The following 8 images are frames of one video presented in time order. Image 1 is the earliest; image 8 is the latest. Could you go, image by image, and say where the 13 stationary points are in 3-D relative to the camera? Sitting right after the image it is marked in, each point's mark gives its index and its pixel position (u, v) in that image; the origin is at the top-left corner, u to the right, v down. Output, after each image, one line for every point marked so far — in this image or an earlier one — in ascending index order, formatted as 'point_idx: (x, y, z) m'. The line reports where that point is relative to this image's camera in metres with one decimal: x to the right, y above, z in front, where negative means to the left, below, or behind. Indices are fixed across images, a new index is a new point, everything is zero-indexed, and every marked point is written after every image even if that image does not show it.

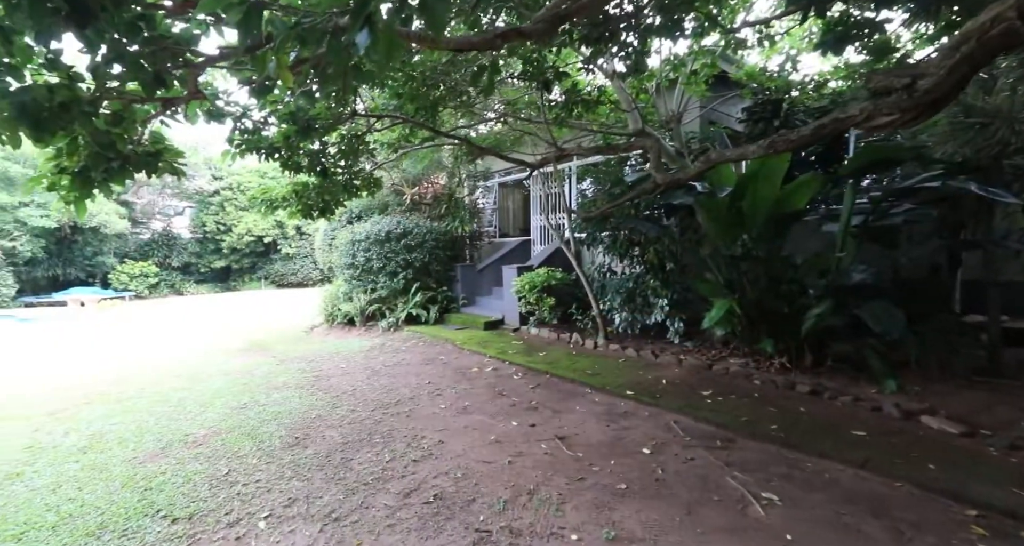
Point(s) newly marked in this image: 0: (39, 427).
0: (-3.8, -1.2, +3.7) m
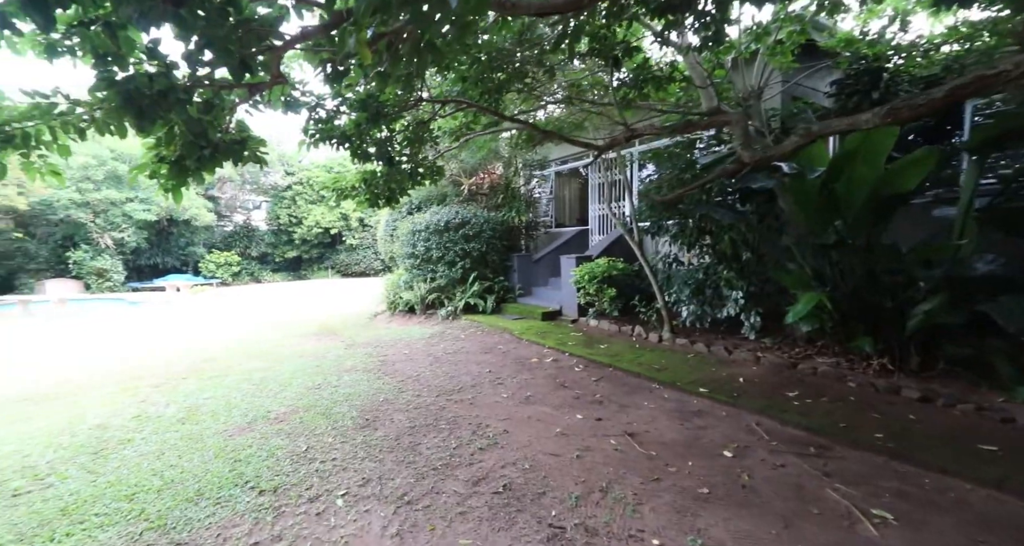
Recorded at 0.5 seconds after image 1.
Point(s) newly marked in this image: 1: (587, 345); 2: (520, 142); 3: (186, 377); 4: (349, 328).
0: (-3.3, -1.1, +4.1) m
1: (+0.8, -0.7, +4.6) m
2: (+0.1, +1.5, +5.2) m
3: (-3.4, -1.0, +4.7) m
4: (-2.5, -0.8, +6.8) m
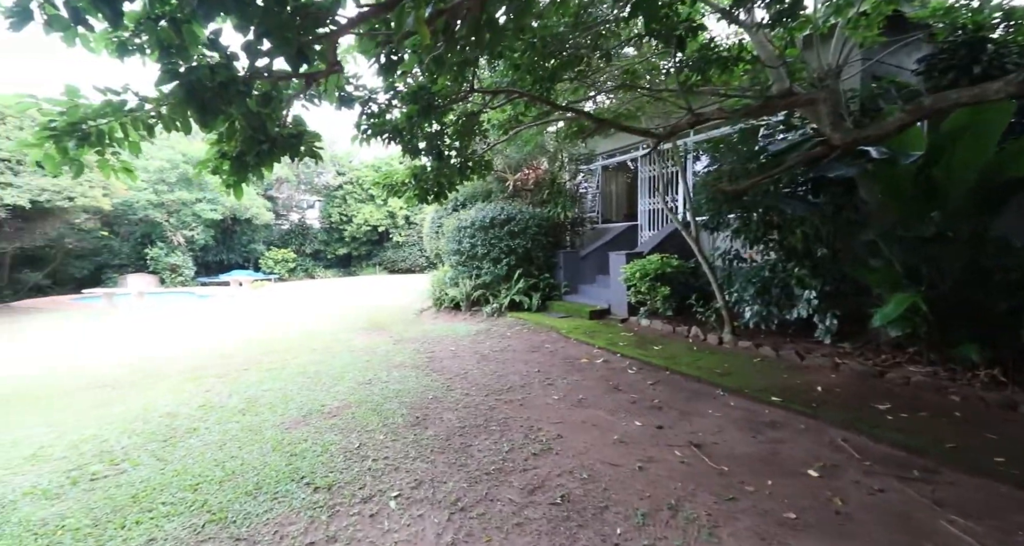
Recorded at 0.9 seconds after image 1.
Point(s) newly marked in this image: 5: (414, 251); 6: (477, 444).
0: (-2.8, -1.1, +4.3) m
1: (+1.2, -0.7, +4.4) m
2: (+0.6, +1.5, +5.0) m
3: (-2.9, -1.0, +4.9) m
4: (-1.8, -0.8, +6.9) m
5: (-4.4, +0.9, +19.1) m
6: (-0.2, -0.9, +2.5) m
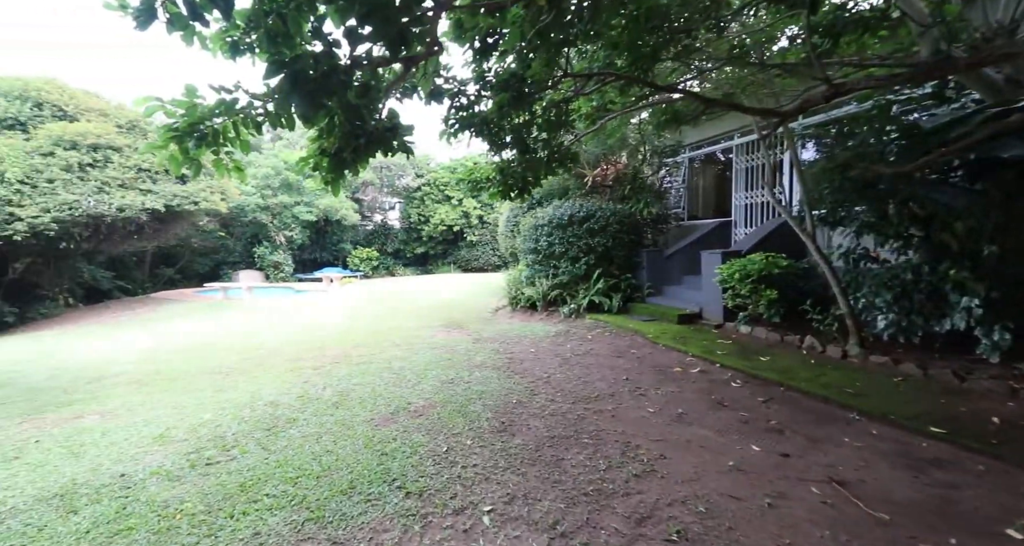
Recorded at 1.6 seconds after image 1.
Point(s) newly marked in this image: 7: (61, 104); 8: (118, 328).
0: (-2.0, -1.0, +4.5) m
1: (+2.0, -0.7, +4.0) m
2: (+1.5, +1.5, +4.7) m
3: (-2.0, -1.0, +5.2) m
4: (-0.6, -0.8, +6.9) m
5: (-1.2, +1.0, +19.4) m
6: (+0.3, -1.0, +2.4) m
7: (-10.2, +3.8, +10.5) m
8: (-7.3, -1.0, +8.6) m
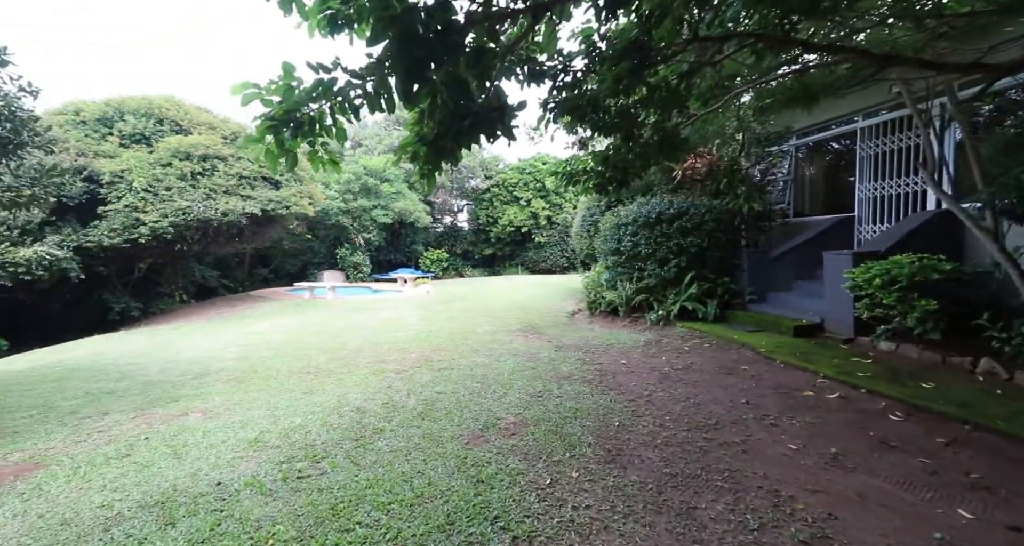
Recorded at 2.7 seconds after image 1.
0: (-1.2, -1.1, +4.4) m
1: (+2.8, -0.8, +3.3) m
2: (+2.4, +1.5, +4.1) m
3: (-1.0, -1.0, +5.0) m
4: (+0.6, -0.8, +6.6) m
5: (+1.9, +0.9, +19.0) m
6: (+0.8, -1.0, +1.9) m
7: (-8.3, +3.8, +11.5) m
8: (-5.8, -1.0, +9.2) m
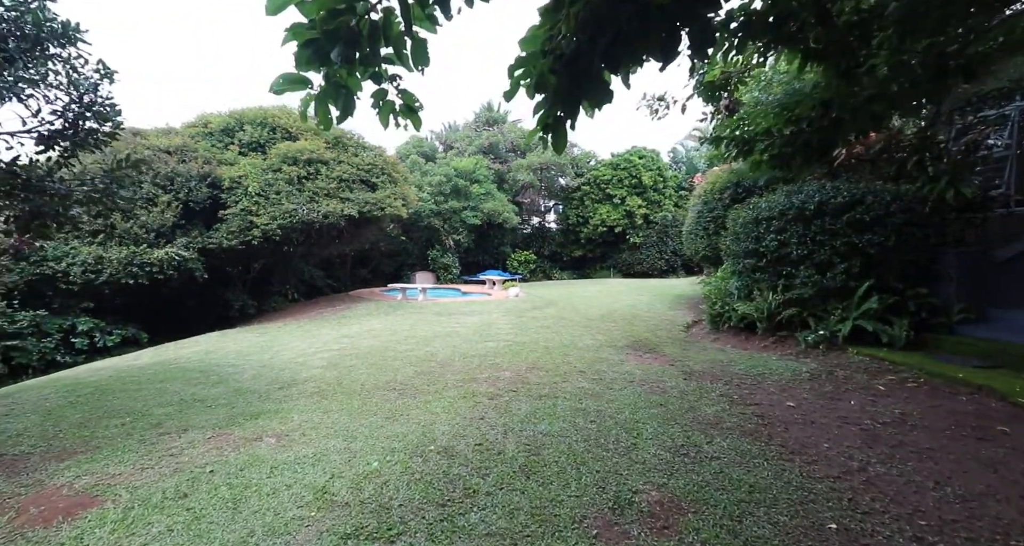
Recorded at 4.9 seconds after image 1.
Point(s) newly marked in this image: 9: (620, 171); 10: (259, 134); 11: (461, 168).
0: (-0.2, -1.1, +3.6) m
1: (+3.4, -0.8, +1.8) m
2: (+3.2, +1.4, +2.6) m
3: (+0.1, -1.1, +4.2) m
4: (+1.9, -0.9, +5.4) m
5: (+5.5, +0.8, +17.4) m
6: (+1.3, -1.1, +0.8) m
7: (-5.9, +3.8, +11.9) m
8: (-3.9, -1.1, +9.2) m
9: (+4.2, +4.0, +18.2) m
10: (-6.4, +3.5, +11.6) m
11: (-1.9, +3.8, +16.5) m
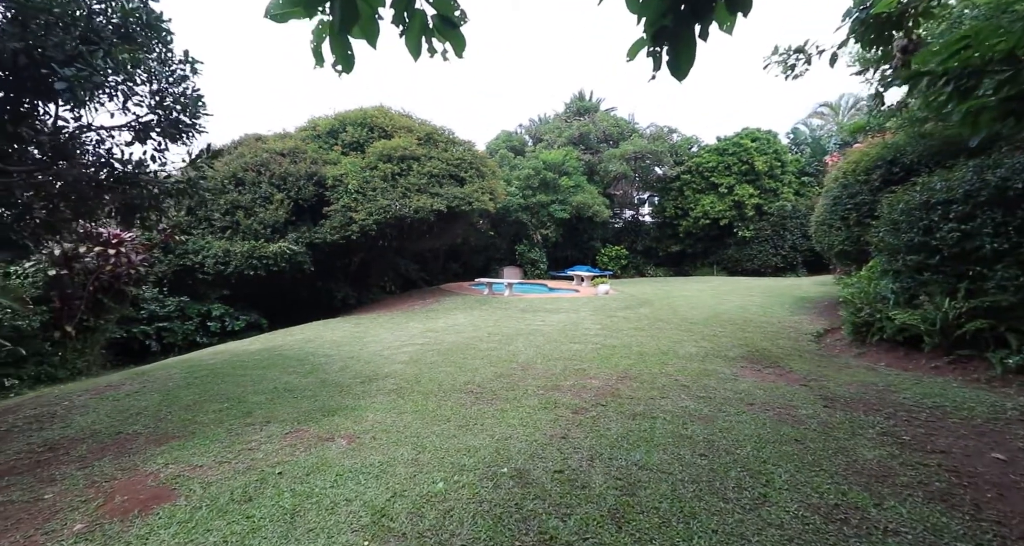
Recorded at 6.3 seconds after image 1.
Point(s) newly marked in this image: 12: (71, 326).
0: (+0.4, -1.1, +3.2) m
1: (+3.6, -0.9, +0.6) m
2: (+3.6, +1.4, +1.5) m
3: (+0.8, -1.0, +3.7) m
4: (+2.8, -0.9, +4.5) m
5: (+8.8, +0.9, +15.5) m
6: (+1.3, -1.1, +0.1) m
7: (-3.5, +4.0, +12.3) m
8: (-2.1, -0.9, +9.4) m
9: (+7.7, +4.1, +16.5) m
10: (-4.0, +3.7, +12.1) m
11: (+1.4, +3.9, +16.0) m
12: (-7.0, -0.8, +7.3) m
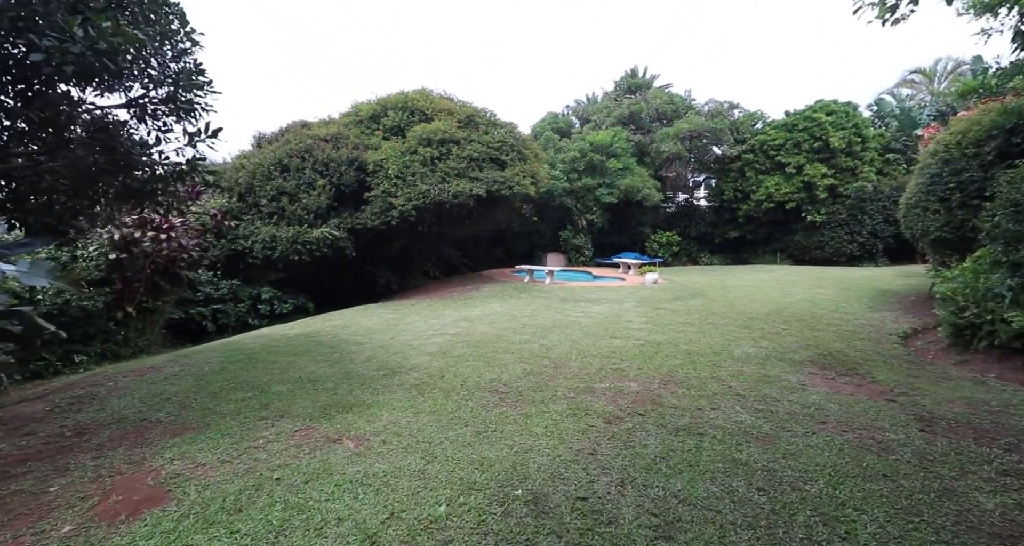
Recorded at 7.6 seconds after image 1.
0: (+0.5, -1.0, +2.7) m
1: (+3.5, -0.9, -0.1) m
2: (+3.5, +1.3, +0.6) m
3: (+1.0, -1.0, +3.2) m
4: (+3.1, -0.8, +3.8) m
5: (+10.1, +1.2, +14.1) m
6: (+1.1, -1.1, -0.4) m
7: (-2.3, +4.3, +12.1) m
8: (-1.3, -0.7, +9.2) m
9: (+9.2, +4.5, +15.0) m
10: (-2.9, +4.0, +11.9) m
11: (+2.9, +4.4, +15.2) m
12: (-6.4, -0.6, +7.6) m
